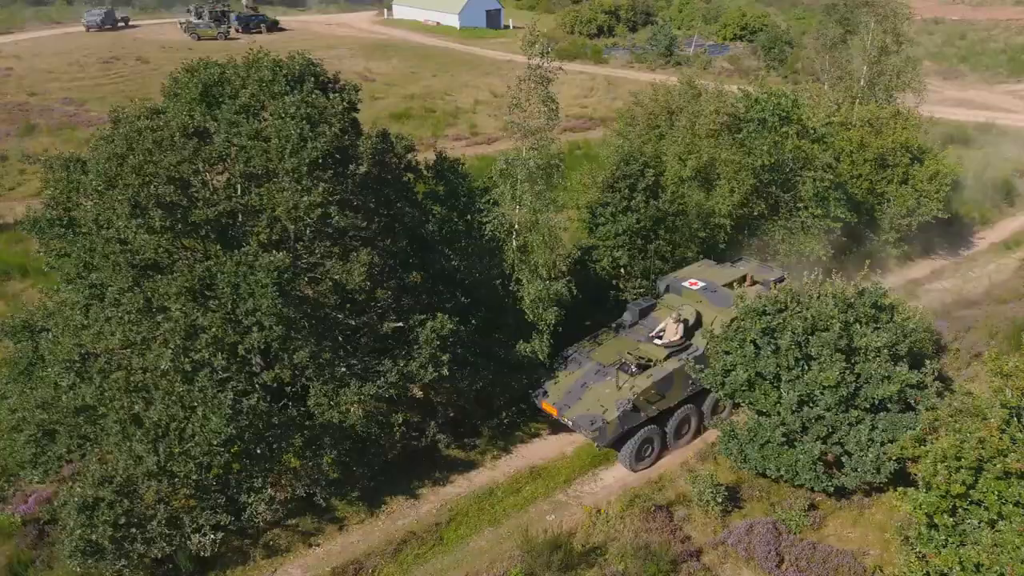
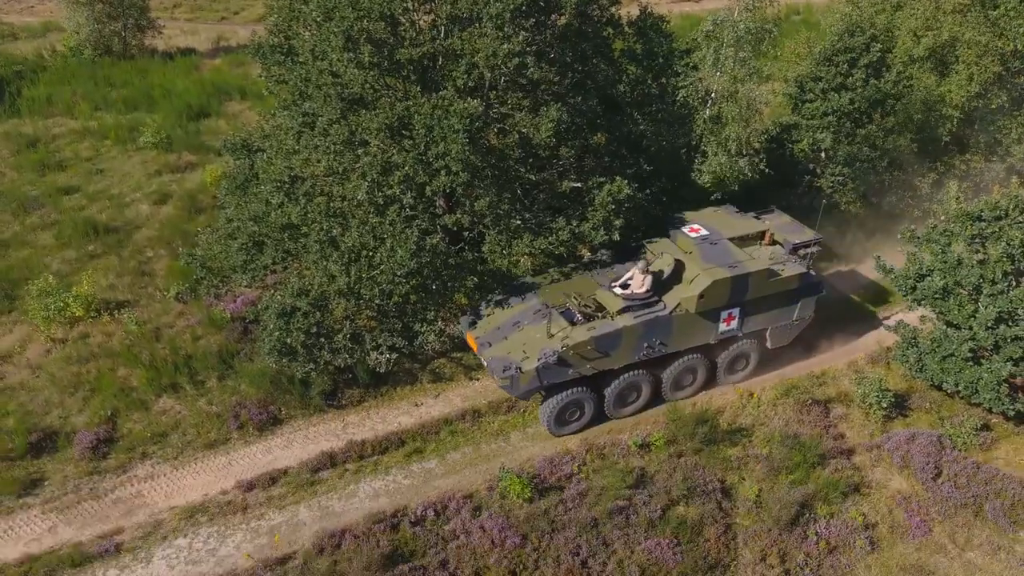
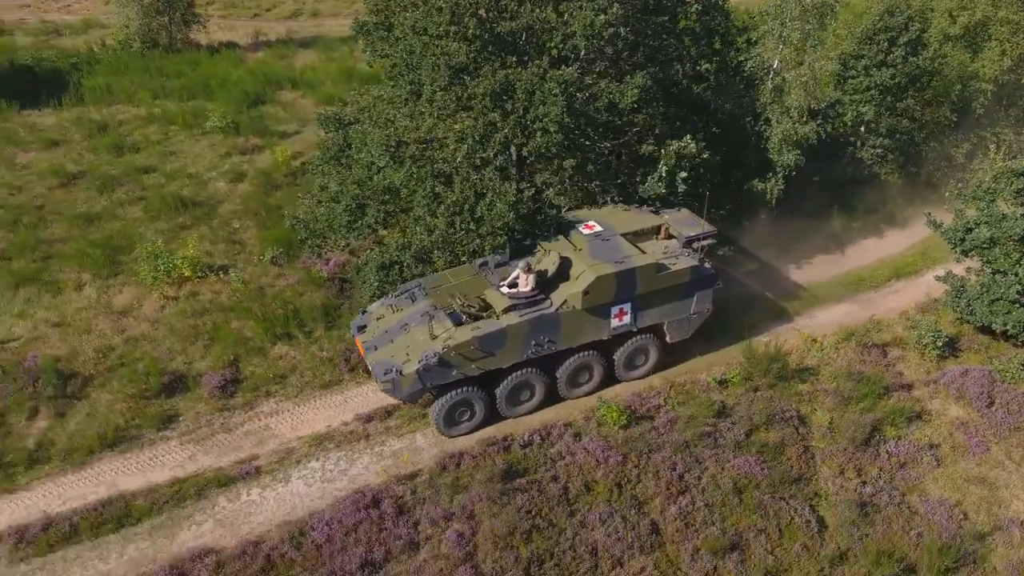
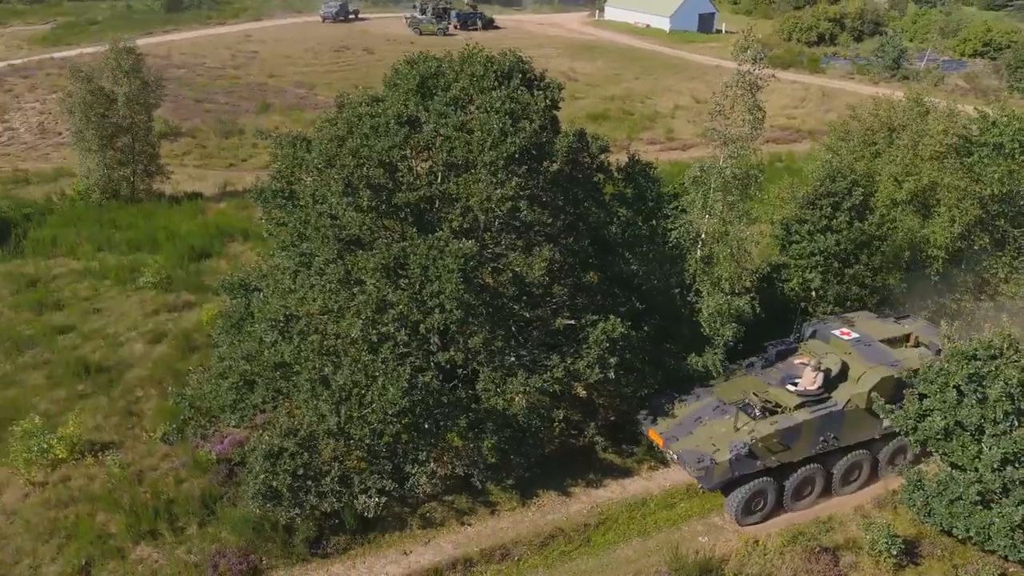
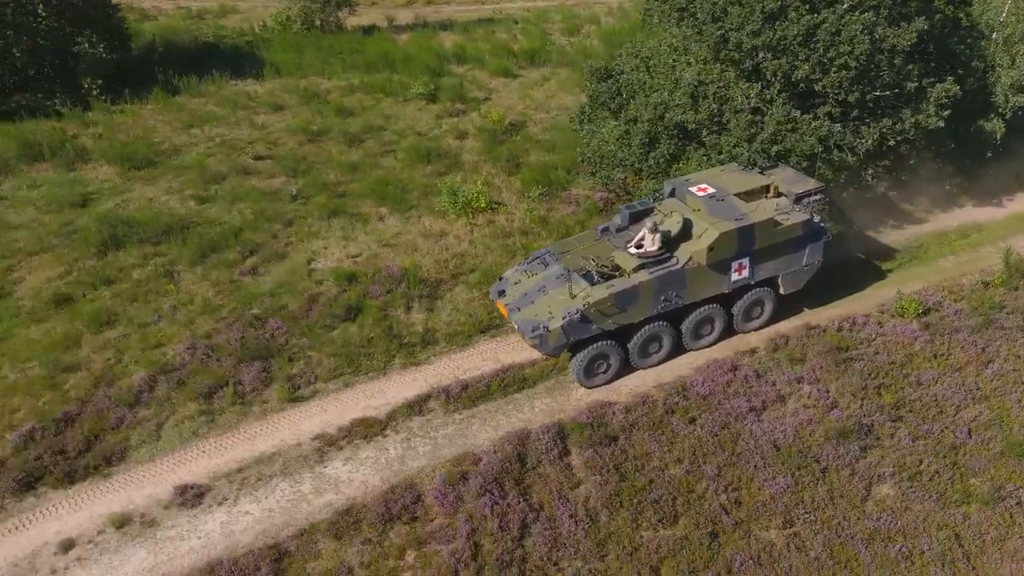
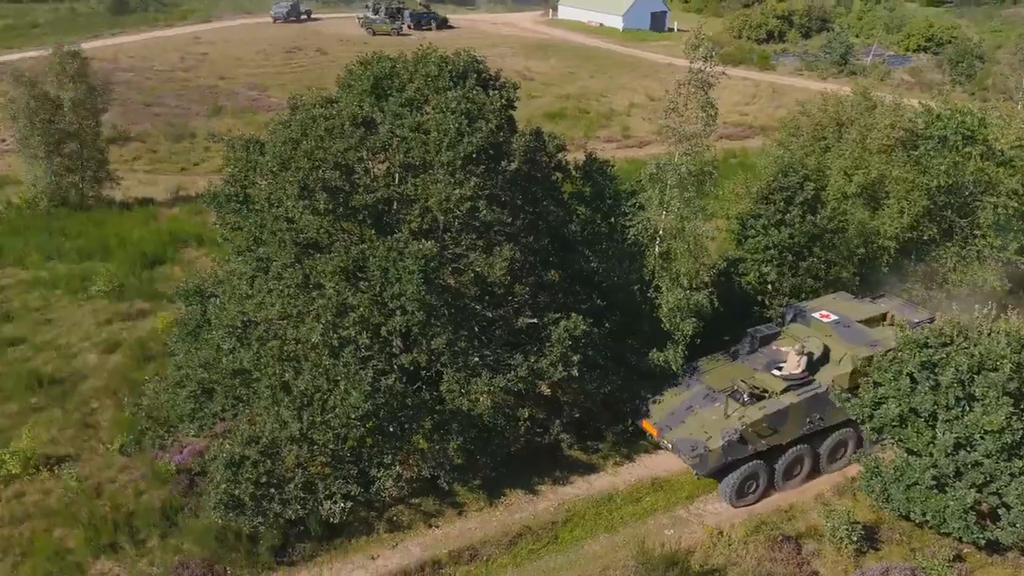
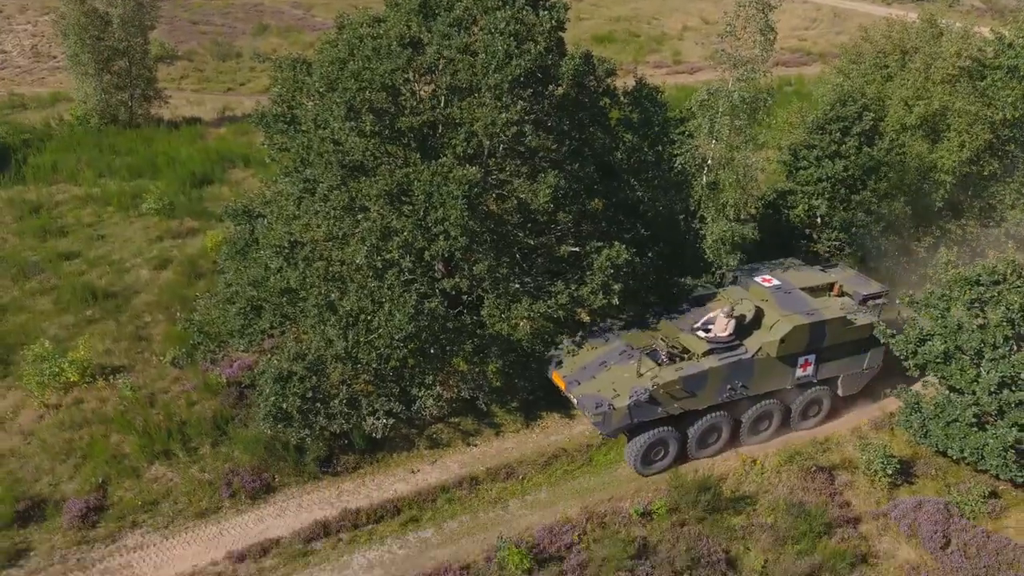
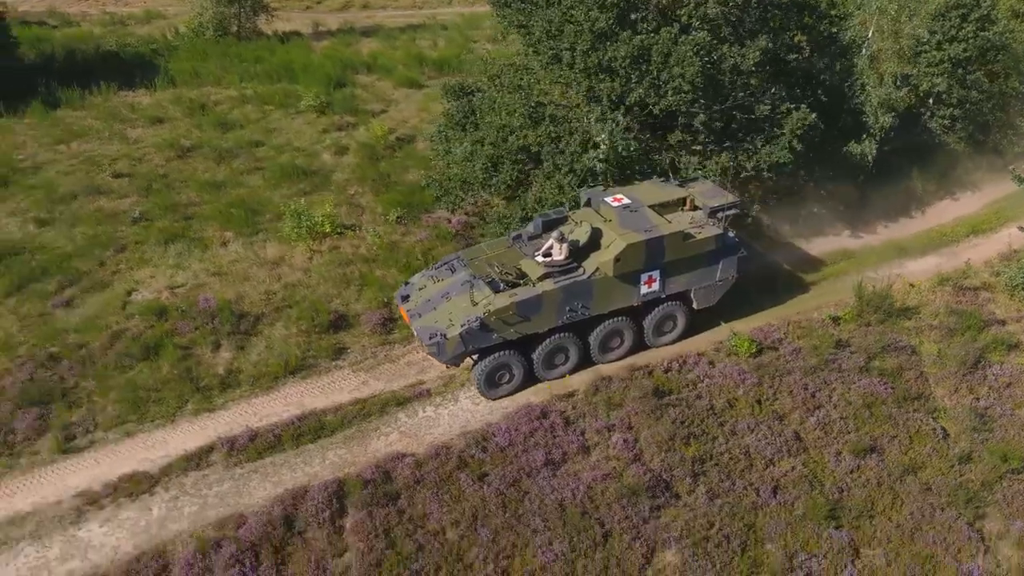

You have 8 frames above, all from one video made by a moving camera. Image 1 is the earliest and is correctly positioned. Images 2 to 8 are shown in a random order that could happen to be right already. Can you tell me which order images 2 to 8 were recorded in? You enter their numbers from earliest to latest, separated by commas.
6, 4, 7, 2, 3, 8, 5
